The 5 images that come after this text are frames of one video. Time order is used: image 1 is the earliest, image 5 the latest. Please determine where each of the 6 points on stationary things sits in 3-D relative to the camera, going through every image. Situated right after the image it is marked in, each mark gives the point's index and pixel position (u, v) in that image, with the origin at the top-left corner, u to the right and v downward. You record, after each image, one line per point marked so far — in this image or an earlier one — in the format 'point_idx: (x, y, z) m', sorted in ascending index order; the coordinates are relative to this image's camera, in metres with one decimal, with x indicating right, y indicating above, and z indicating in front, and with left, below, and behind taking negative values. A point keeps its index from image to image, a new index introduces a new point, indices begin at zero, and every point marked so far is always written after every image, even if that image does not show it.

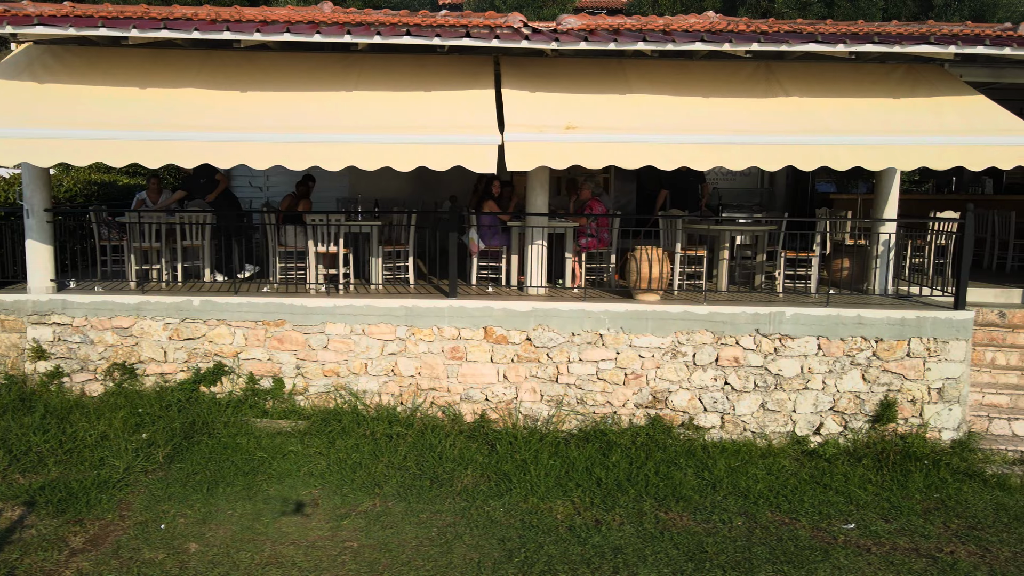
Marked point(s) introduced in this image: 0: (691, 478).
0: (+1.9, -2.1, +8.1) m
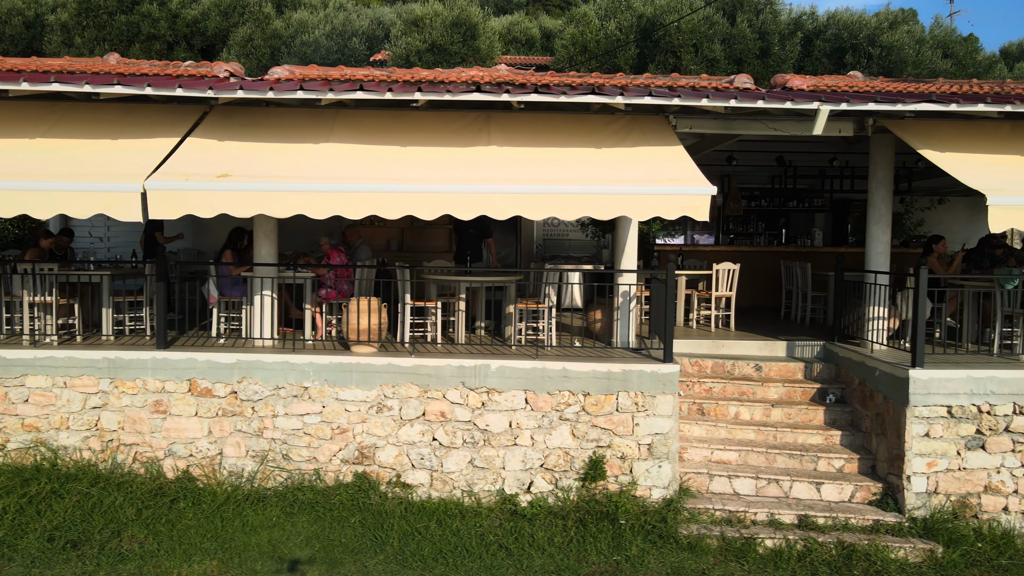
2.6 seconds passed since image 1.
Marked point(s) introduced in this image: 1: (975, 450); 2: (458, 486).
0: (-1.6, -2.6, +7.7) m
1: (+5.2, -1.8, +8.3) m
2: (-0.6, -2.3, +8.7) m
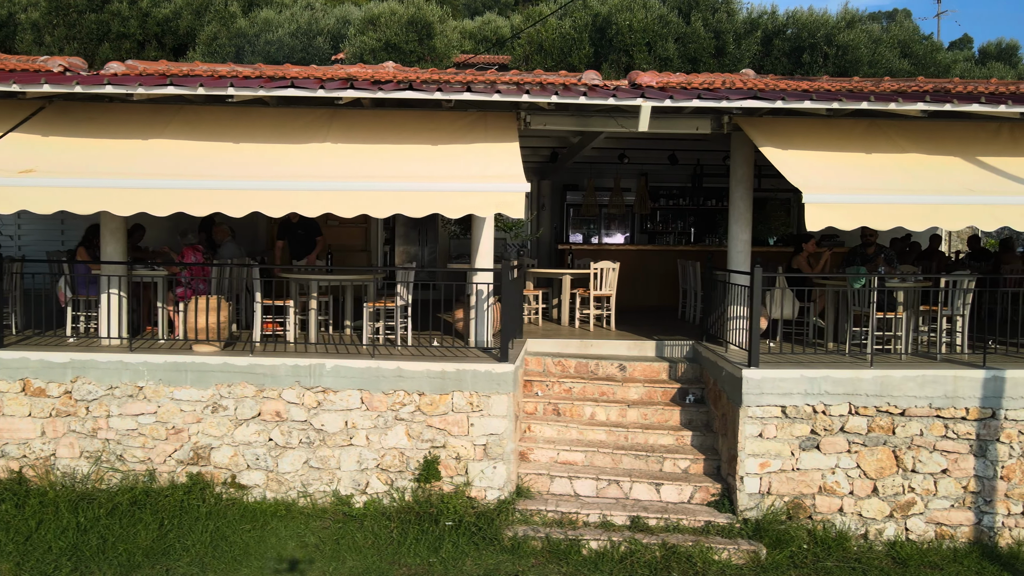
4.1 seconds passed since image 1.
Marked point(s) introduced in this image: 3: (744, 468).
0: (-3.5, -2.6, +7.6) m
1: (+3.3, -1.8, +8.3) m
2: (-2.5, -2.3, +8.6) m
3: (+2.5, -2.0, +8.2) m
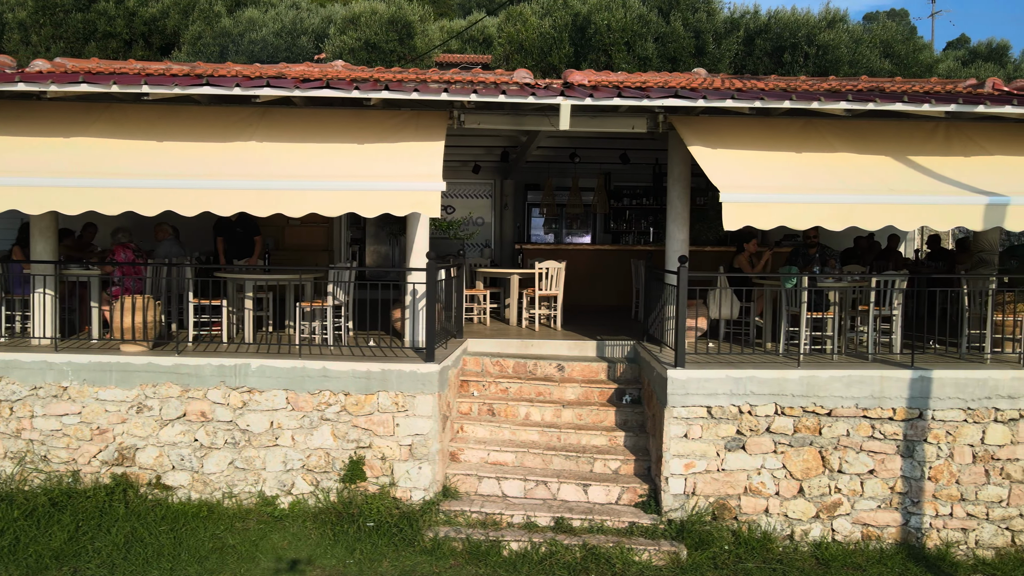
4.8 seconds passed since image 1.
0: (-4.3, -2.6, +7.6) m
1: (+2.4, -1.8, +8.2) m
2: (-3.3, -2.3, +8.5) m
3: (+1.7, -2.0, +8.2) m
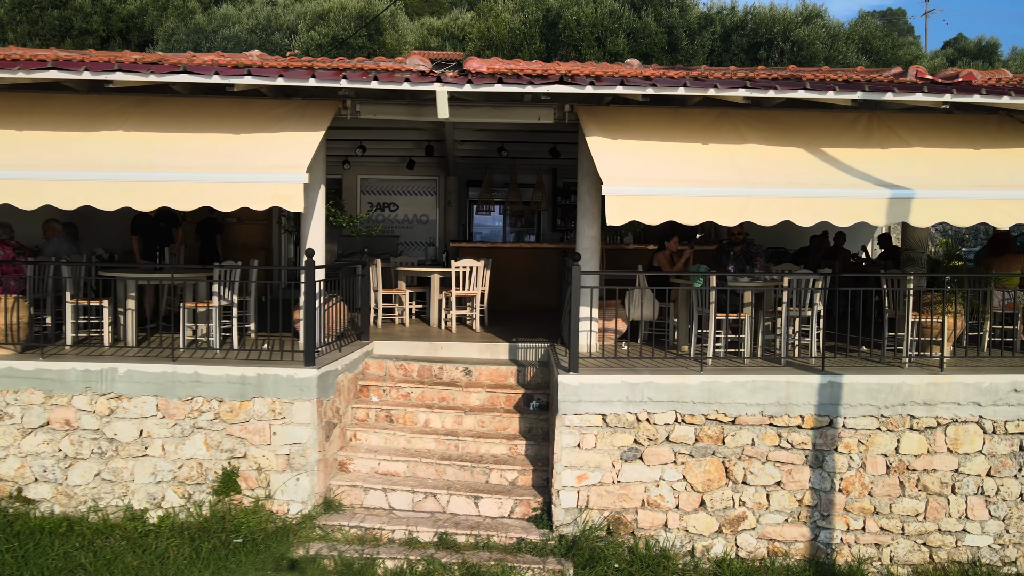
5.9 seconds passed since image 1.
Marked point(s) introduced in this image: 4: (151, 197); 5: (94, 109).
0: (-5.5, -2.6, +7.0) m
1: (+1.2, -1.8, +7.7) m
2: (-4.6, -2.3, +8.0) m
3: (+0.5, -2.0, +7.6) m
4: (-3.6, +0.9, +7.5) m
5: (-4.6, +2.0, +8.3) m
